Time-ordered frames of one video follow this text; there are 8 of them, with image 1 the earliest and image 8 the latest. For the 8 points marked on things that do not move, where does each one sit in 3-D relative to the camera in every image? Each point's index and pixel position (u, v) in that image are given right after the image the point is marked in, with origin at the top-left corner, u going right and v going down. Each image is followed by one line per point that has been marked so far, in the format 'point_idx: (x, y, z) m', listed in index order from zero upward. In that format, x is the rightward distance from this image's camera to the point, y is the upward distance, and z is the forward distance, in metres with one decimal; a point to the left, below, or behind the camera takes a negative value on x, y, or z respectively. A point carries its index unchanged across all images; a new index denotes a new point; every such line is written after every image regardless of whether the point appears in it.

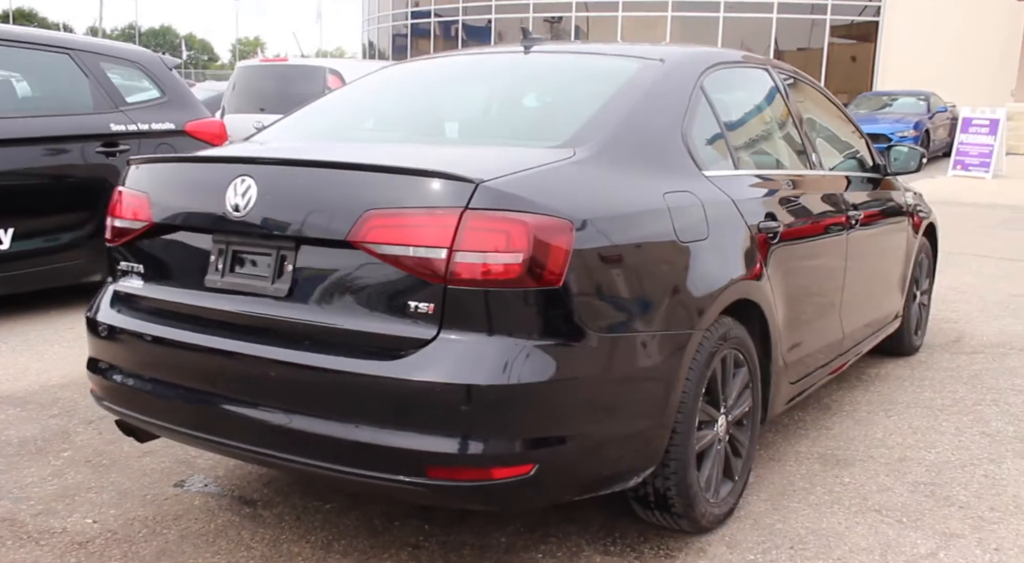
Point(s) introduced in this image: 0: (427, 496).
0: (-0.2, -0.6, +2.4) m
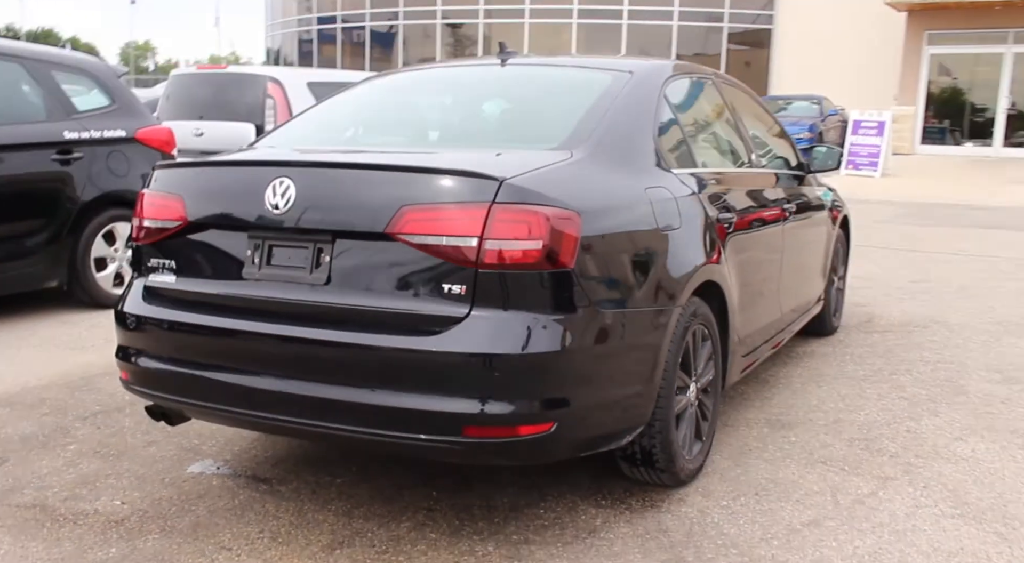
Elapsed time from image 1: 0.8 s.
0: (-0.1, -0.5, +2.8) m
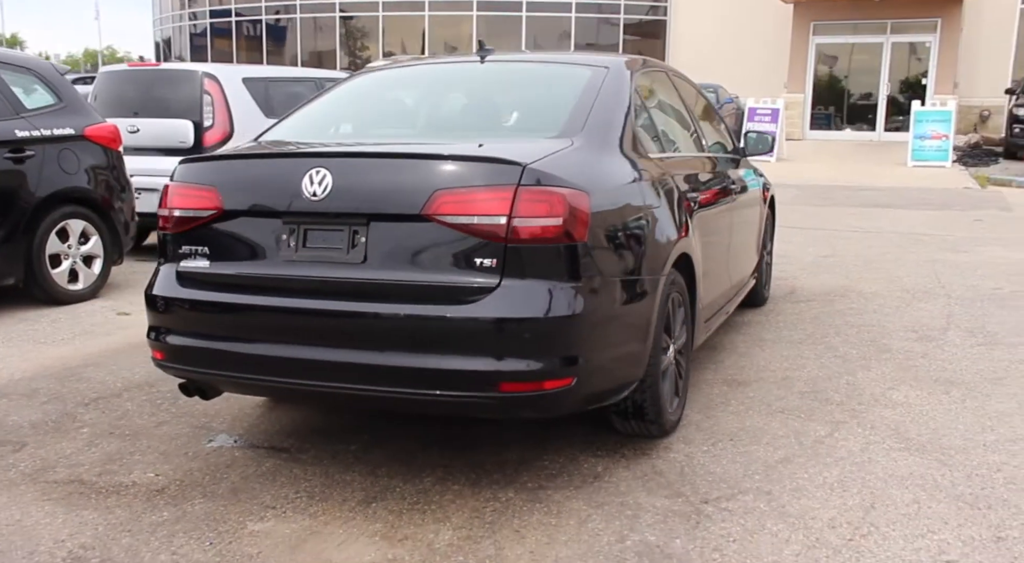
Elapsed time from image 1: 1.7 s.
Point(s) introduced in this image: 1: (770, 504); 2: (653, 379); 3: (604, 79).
0: (0.0, -0.4, +3.2) m
1: (+0.9, -0.8, +3.3) m
2: (+0.6, -0.4, +3.7) m
3: (+0.4, +0.9, +4.2) m
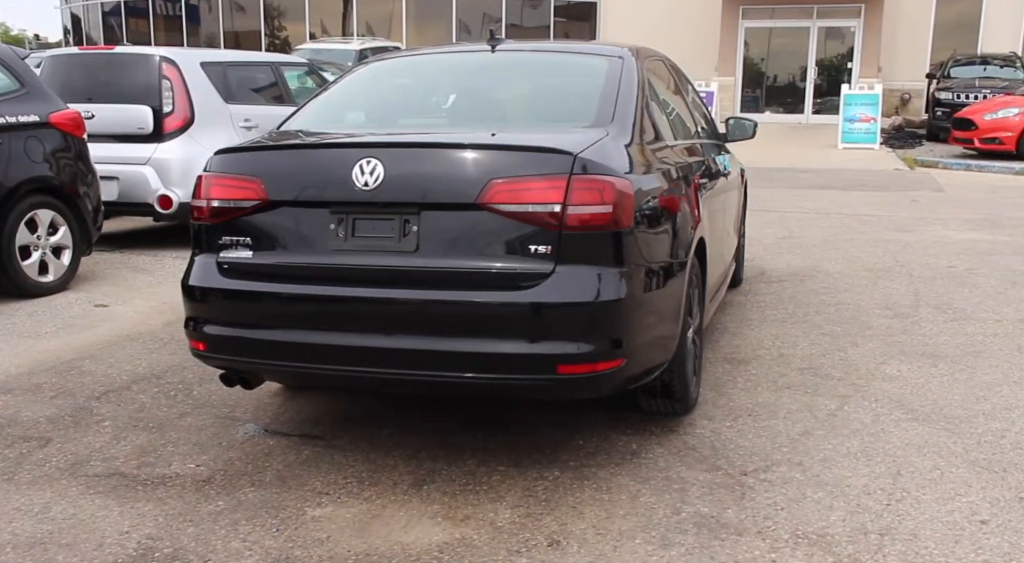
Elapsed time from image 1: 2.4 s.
0: (+0.2, -0.4, +3.3) m
1: (+1.1, -0.7, +3.4) m
2: (+0.7, -0.3, +3.9) m
3: (+0.5, +1.0, +4.3) m
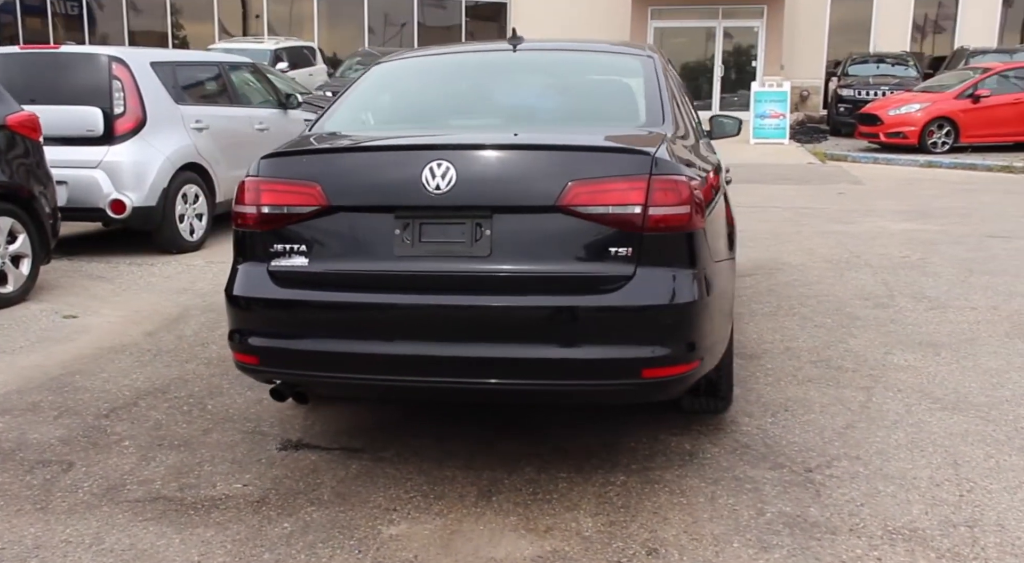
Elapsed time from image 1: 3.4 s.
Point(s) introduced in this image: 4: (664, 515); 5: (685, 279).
0: (+0.4, -0.4, +3.2) m
1: (+1.3, -0.7, +3.5) m
2: (+0.9, -0.3, +3.9) m
3: (+0.6, +1.0, +4.2) m
4: (+0.5, -0.8, +3.2) m
5: (+0.6, 0.0, +3.2) m
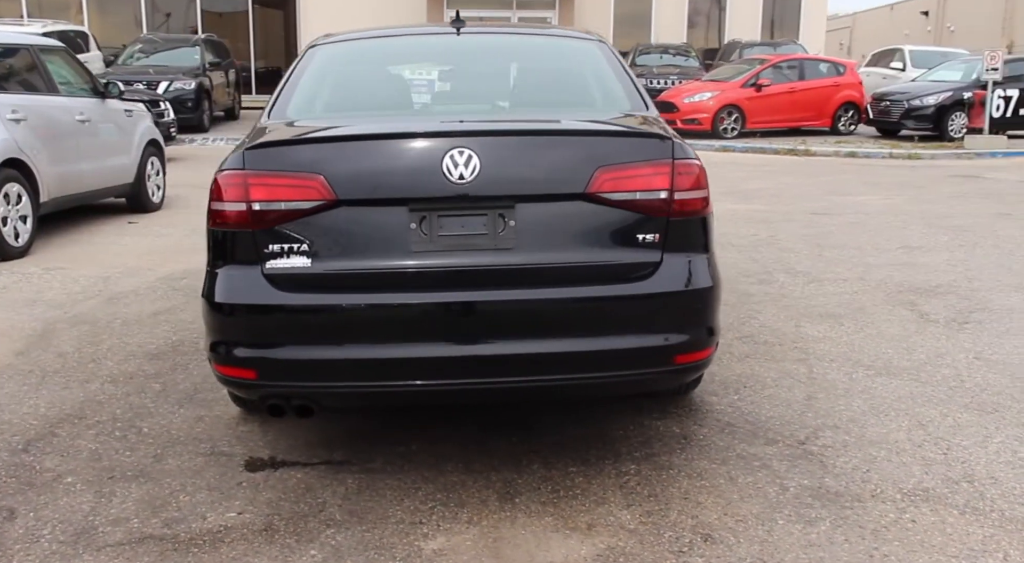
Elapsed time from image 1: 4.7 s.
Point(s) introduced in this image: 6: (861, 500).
0: (+0.5, -0.3, +3.2) m
1: (+1.3, -0.6, +3.7) m
2: (+0.8, -0.2, +3.9) m
3: (+0.4, +1.0, +4.2) m
4: (+0.6, -0.7, +3.2) m
5: (+0.6, +0.1, +3.2) m
6: (+1.2, -0.7, +3.1) m
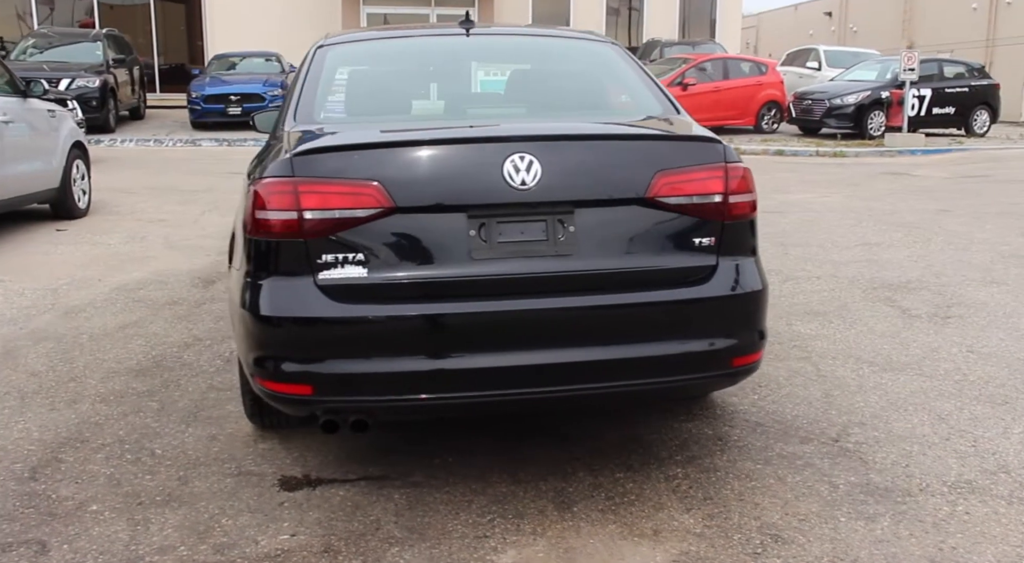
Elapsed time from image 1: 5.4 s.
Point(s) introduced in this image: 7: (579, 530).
0: (+0.7, -0.3, +3.2) m
1: (+1.5, -0.6, +3.8) m
2: (+0.9, -0.2, +4.0) m
3: (+0.5, +1.0, +4.2) m
4: (+0.8, -0.7, +3.2) m
5: (+0.8, +0.1, +3.2) m
6: (+1.4, -0.7, +3.2) m
7: (+0.2, -0.8, +3.0) m
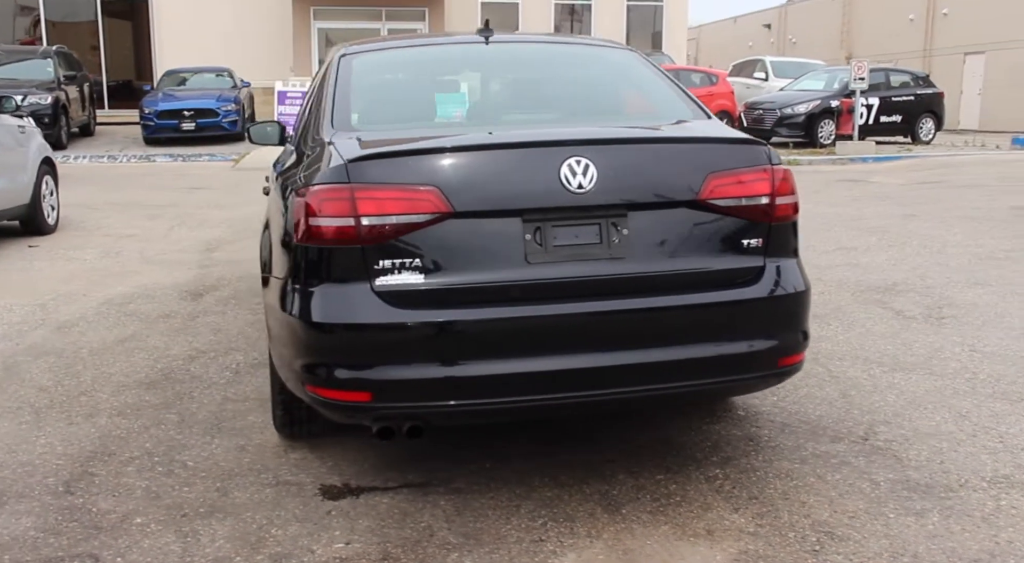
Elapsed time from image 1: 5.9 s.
0: (+0.8, -0.3, +3.2) m
1: (+1.6, -0.6, +3.8) m
2: (+1.0, -0.3, +4.0) m
3: (+0.6, +1.0, +4.2) m
4: (+1.0, -0.7, +3.2) m
5: (+1.0, +0.1, +3.3) m
6: (+1.5, -0.7, +3.2) m
7: (+0.4, -0.8, +3.0) m
